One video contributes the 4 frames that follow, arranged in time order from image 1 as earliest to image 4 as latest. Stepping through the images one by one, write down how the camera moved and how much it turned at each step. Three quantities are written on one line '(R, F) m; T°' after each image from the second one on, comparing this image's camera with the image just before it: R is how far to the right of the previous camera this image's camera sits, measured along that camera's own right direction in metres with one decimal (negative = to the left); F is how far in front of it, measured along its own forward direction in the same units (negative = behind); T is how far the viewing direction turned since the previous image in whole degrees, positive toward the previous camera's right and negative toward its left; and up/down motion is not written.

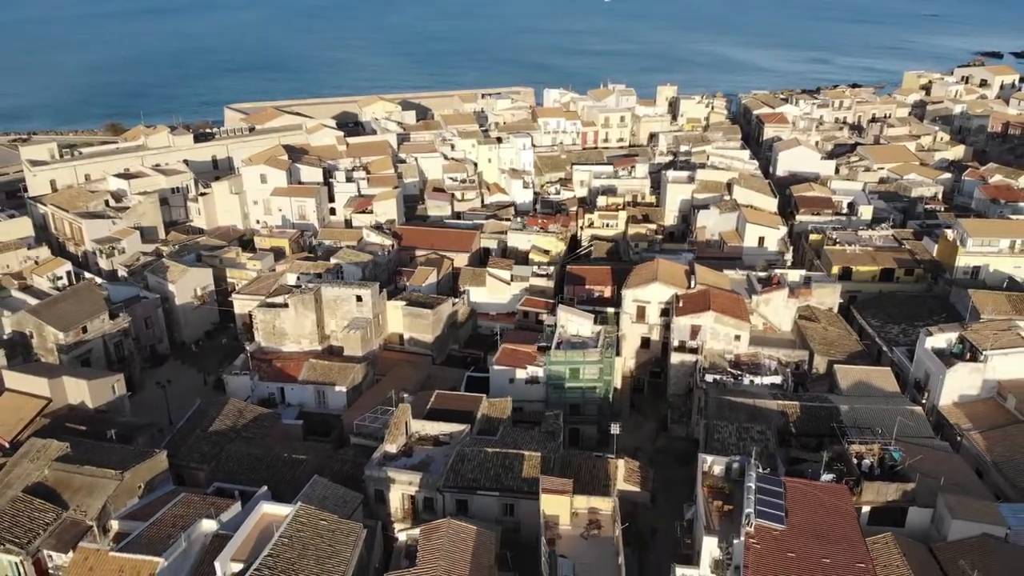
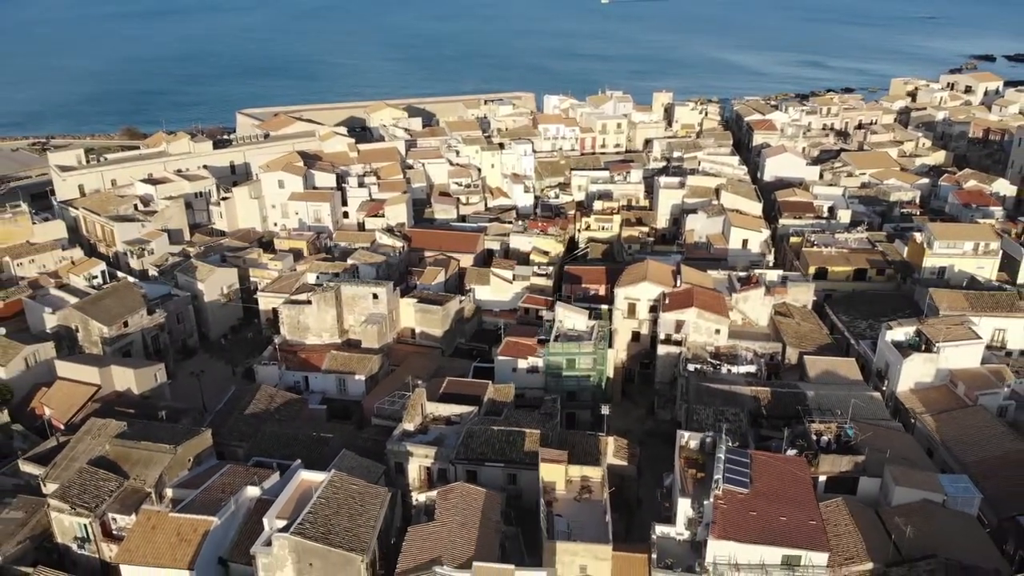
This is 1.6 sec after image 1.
(-0.1, -2.8) m; 0°
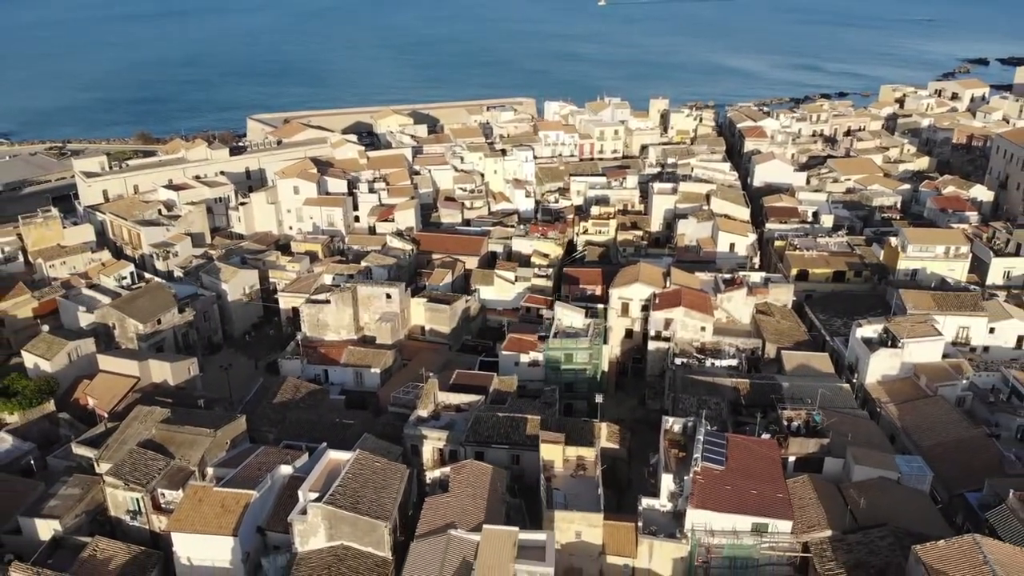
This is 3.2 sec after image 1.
(-0.1, -2.6) m; 0°
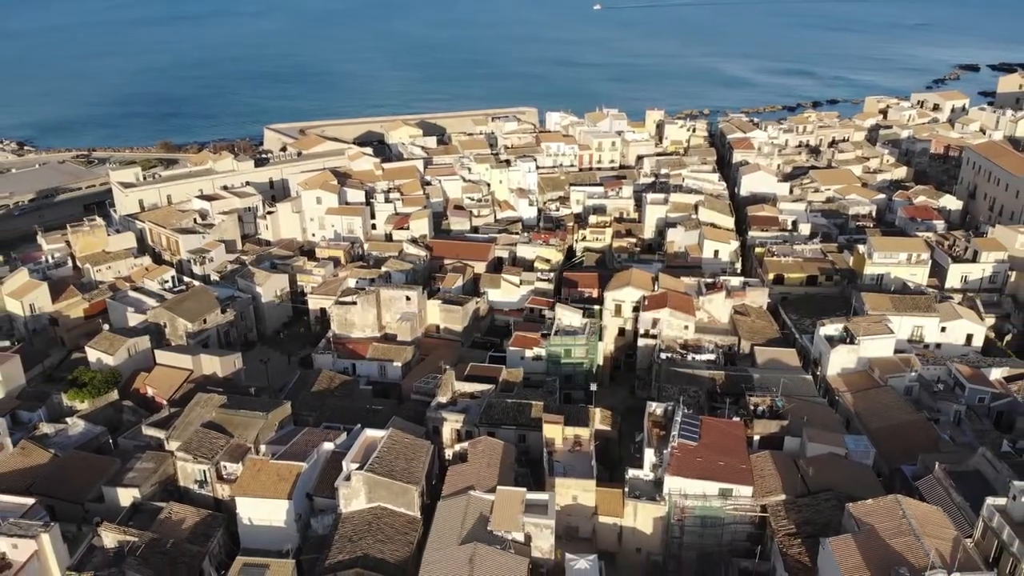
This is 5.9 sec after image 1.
(-0.2, -4.3) m; 0°
